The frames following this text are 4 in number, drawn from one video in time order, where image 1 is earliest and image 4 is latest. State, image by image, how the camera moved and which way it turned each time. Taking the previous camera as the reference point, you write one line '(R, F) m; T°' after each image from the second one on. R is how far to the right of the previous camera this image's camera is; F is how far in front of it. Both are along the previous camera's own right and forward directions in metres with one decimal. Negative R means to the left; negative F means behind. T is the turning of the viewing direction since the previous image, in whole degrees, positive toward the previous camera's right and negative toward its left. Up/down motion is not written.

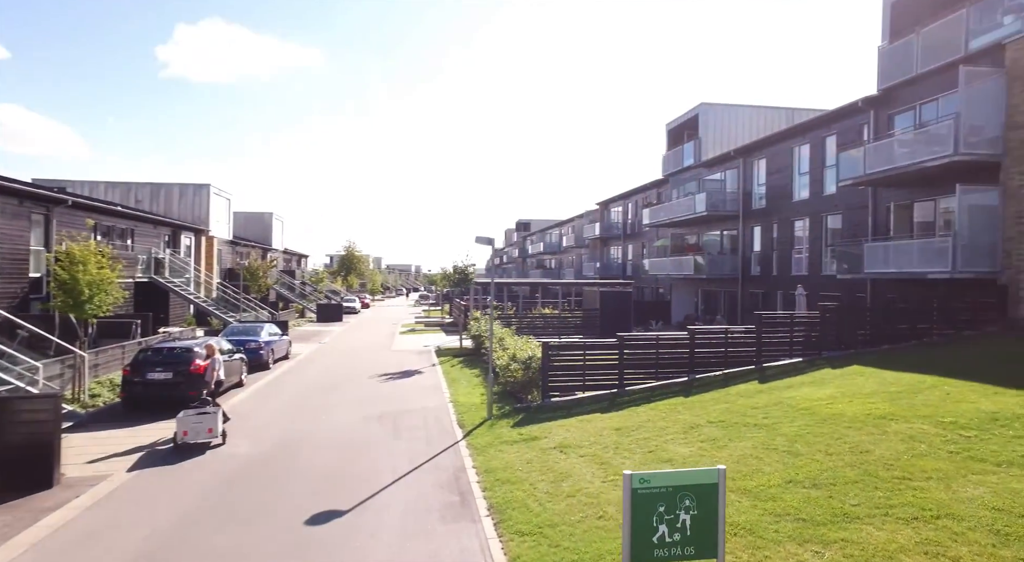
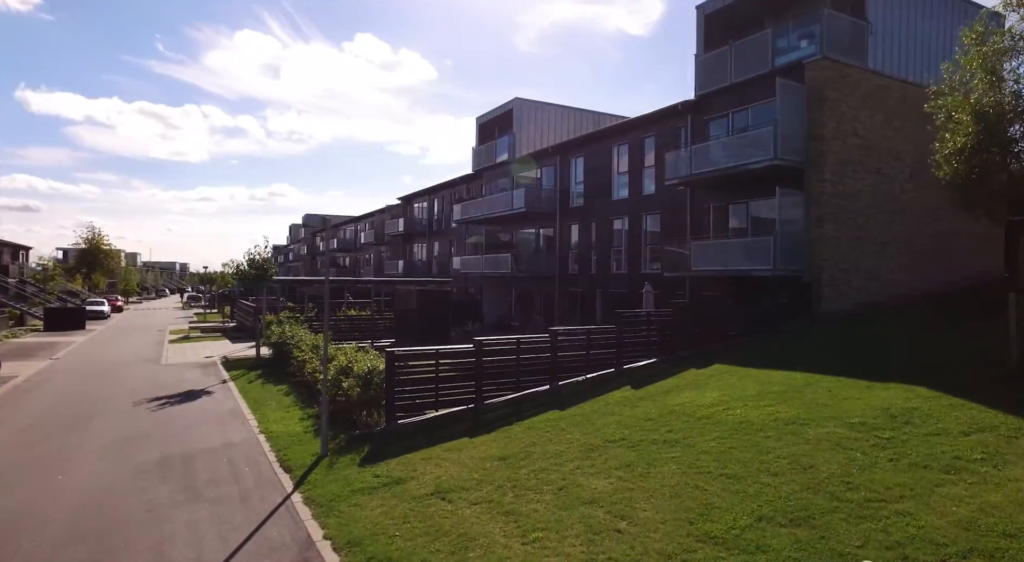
(-0.8, +2.2) m; +20°
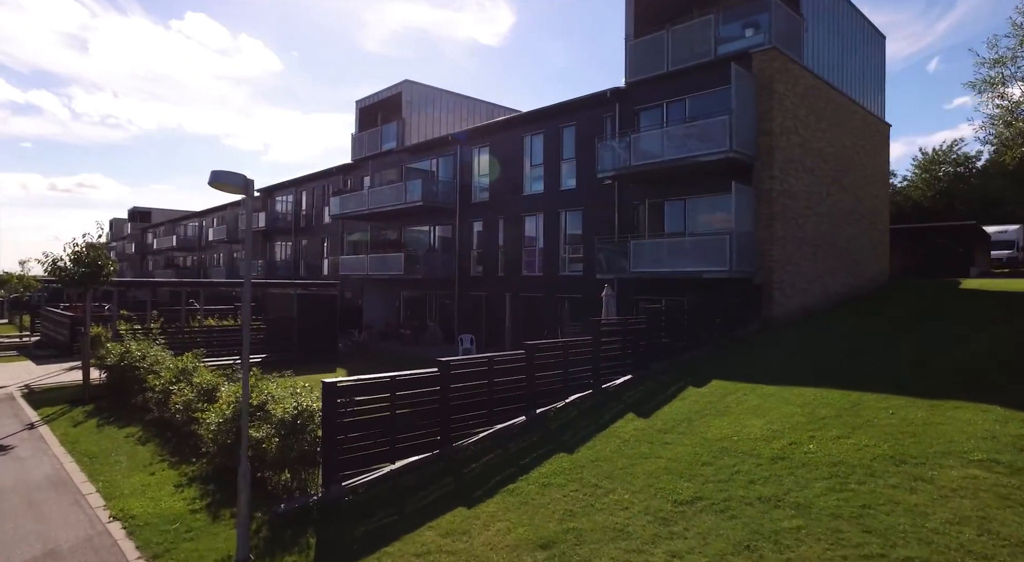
(-1.6, +2.7) m; +14°
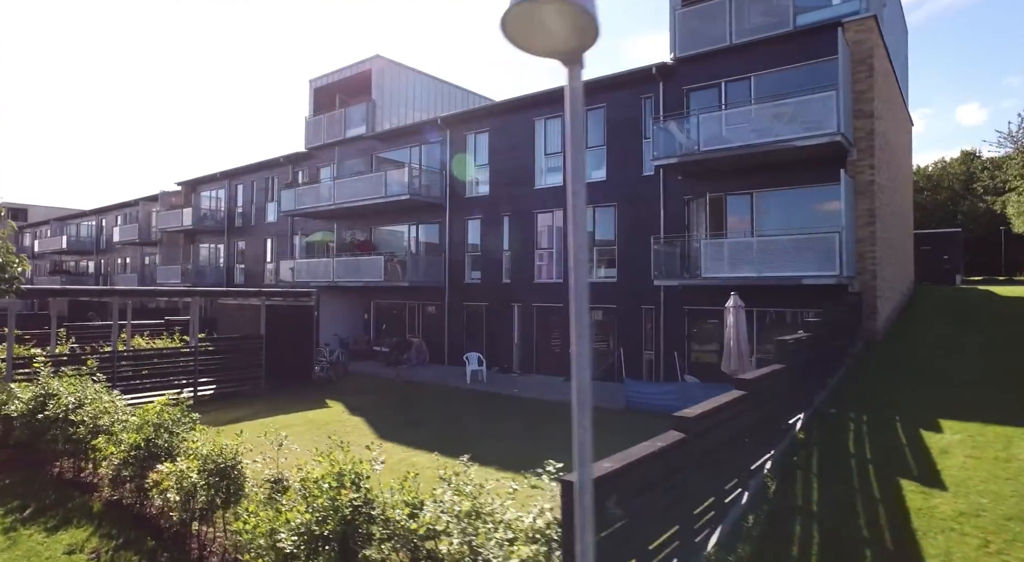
(-2.9, +3.3) m; +9°
